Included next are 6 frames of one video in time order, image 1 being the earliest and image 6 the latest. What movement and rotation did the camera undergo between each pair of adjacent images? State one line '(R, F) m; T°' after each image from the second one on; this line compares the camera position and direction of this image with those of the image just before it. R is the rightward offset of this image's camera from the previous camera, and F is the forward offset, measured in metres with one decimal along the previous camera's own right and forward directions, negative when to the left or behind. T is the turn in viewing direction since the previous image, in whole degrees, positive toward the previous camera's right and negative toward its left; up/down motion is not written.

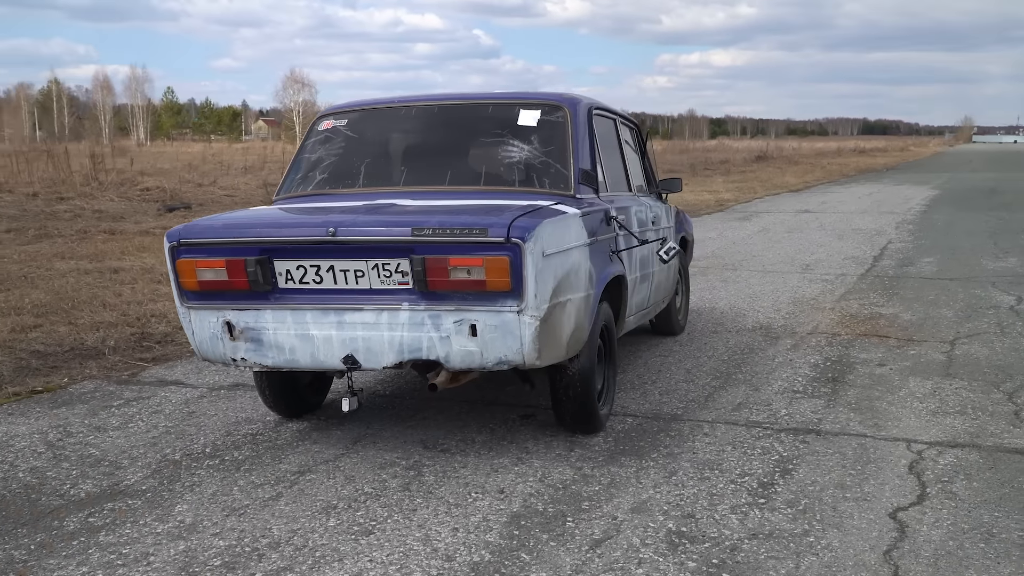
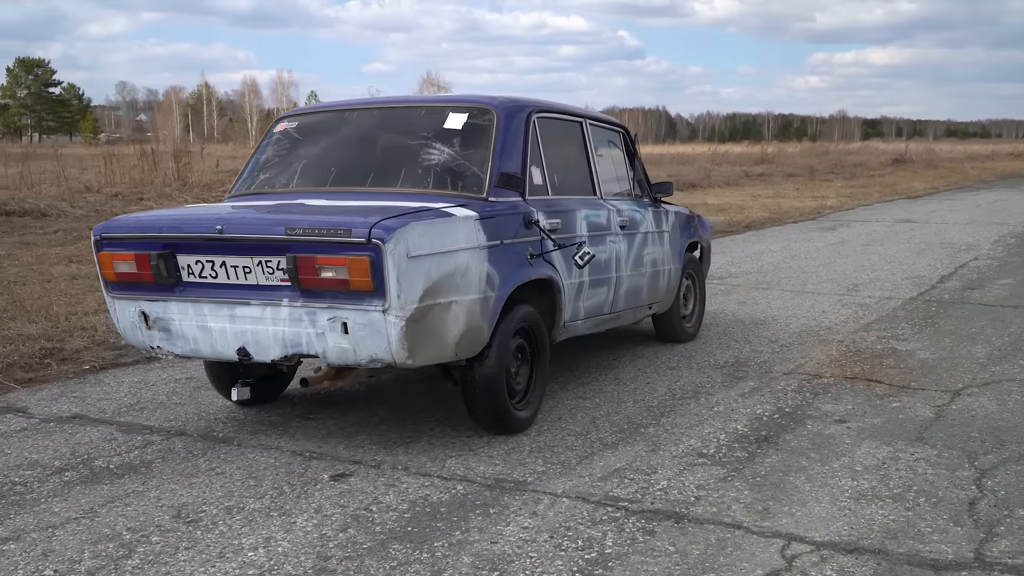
(+1.2, +1.0) m; -8°
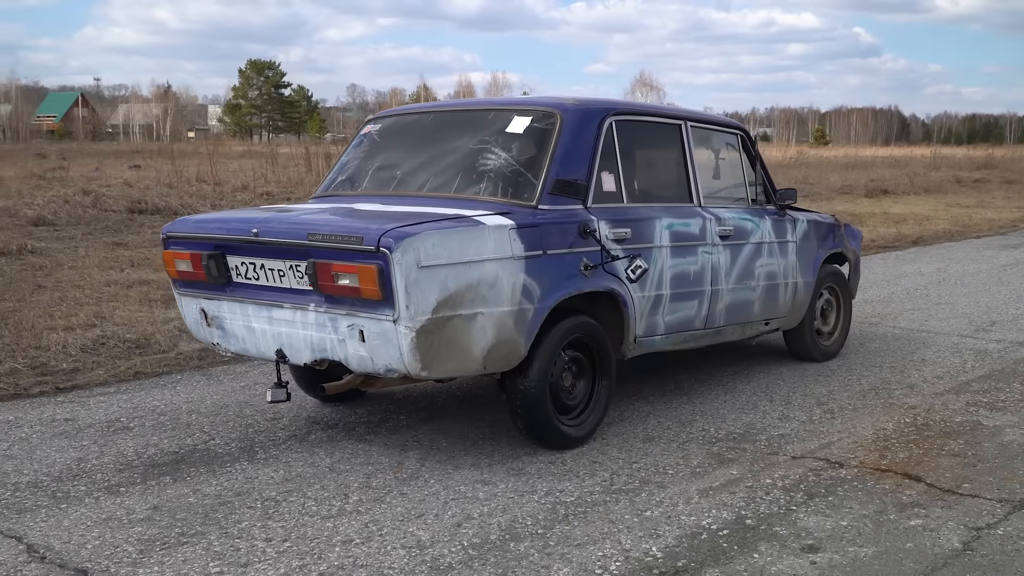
(+1.1, +1.4) m; -11°
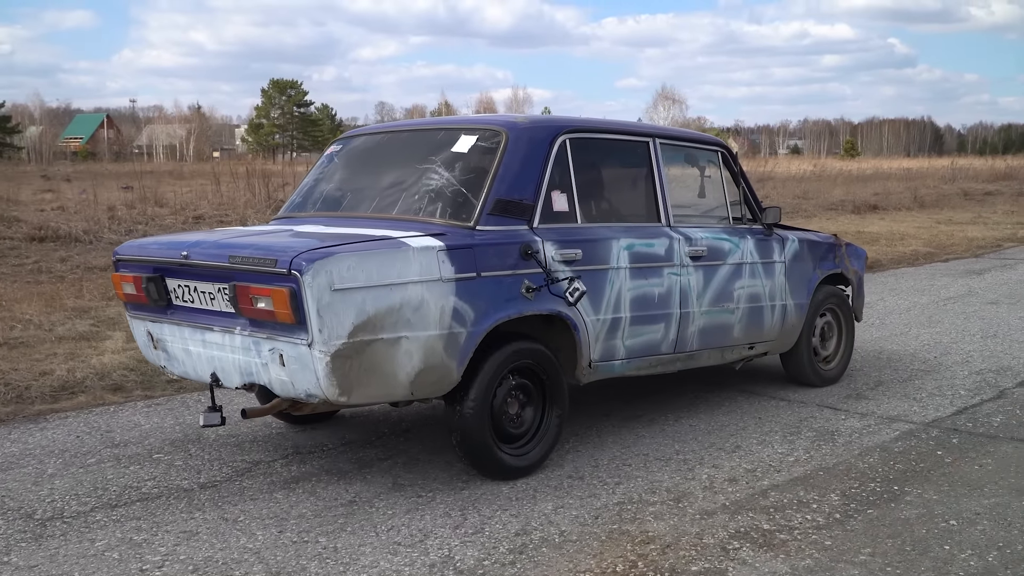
(+1.4, +1.5) m; -2°
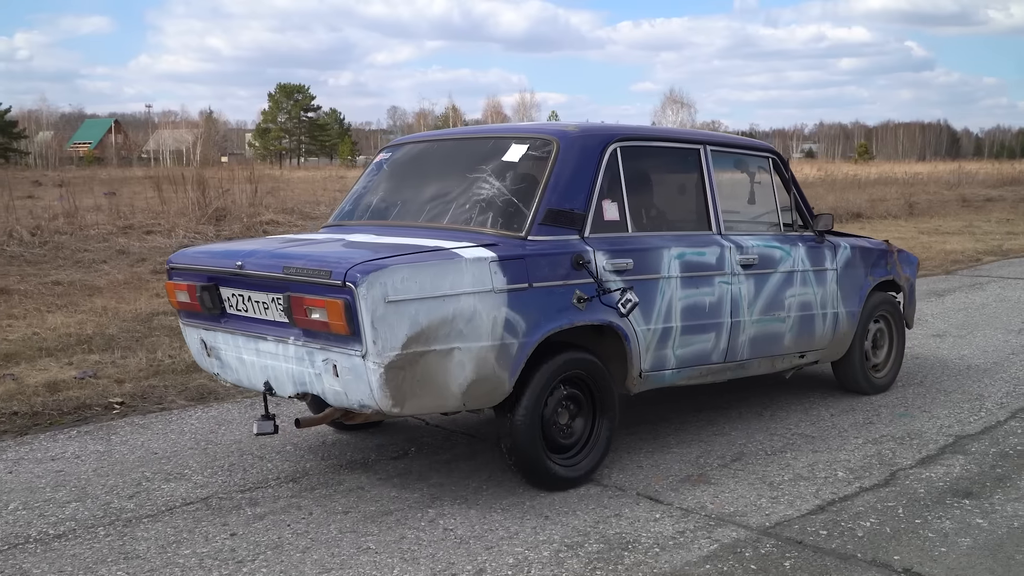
(+1.0, +1.2) m; -1°
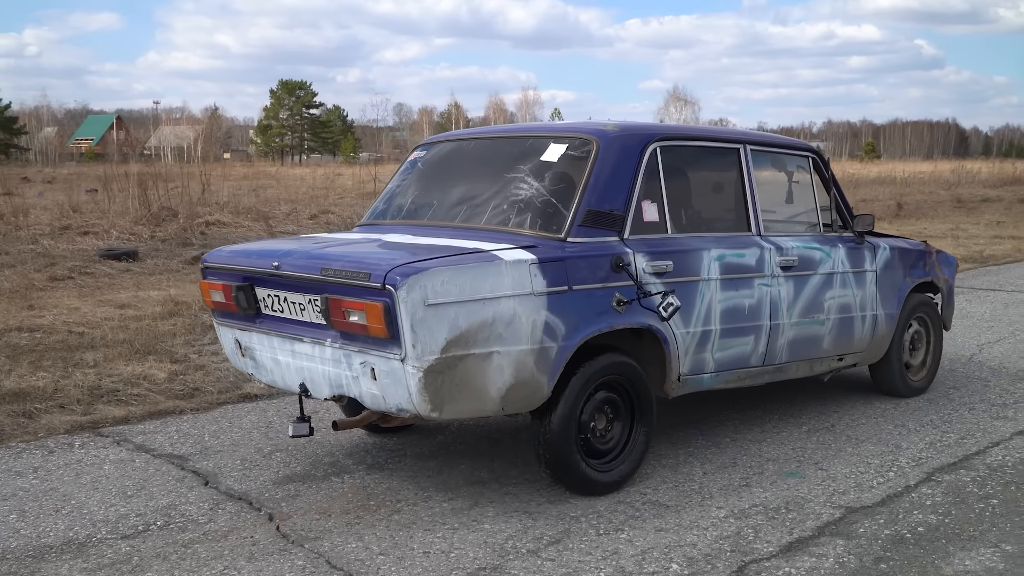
(+0.7, +0.9) m; -1°
